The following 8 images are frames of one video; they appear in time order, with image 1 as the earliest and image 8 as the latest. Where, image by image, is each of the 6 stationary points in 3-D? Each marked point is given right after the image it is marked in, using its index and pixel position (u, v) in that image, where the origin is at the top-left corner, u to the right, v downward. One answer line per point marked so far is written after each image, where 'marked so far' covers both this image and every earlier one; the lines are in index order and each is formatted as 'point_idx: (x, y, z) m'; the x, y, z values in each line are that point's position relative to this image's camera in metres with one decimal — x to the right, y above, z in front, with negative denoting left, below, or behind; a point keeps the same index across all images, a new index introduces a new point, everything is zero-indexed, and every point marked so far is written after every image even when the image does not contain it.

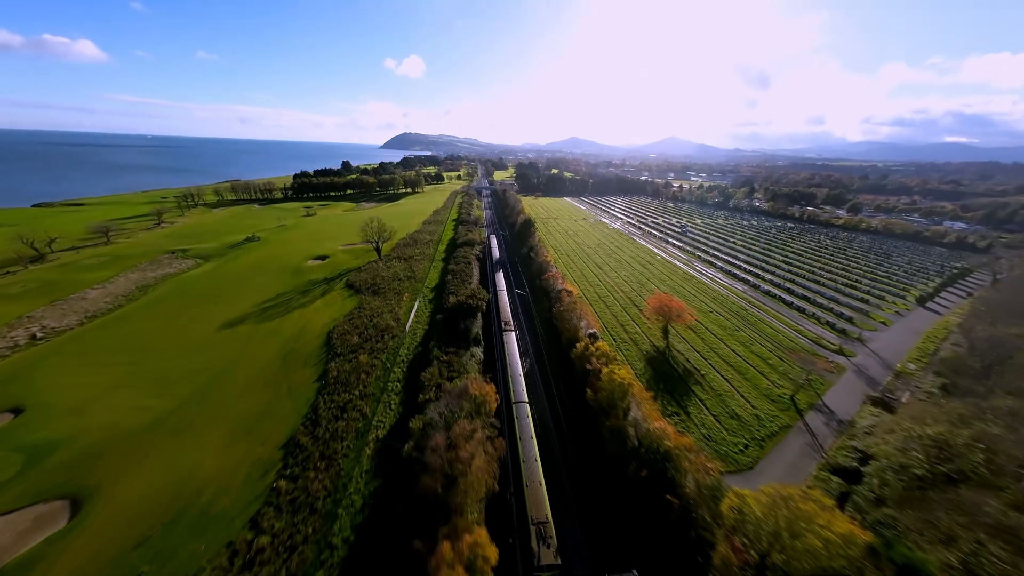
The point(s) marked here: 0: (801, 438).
0: (+19.8, -10.2, +17.9) m
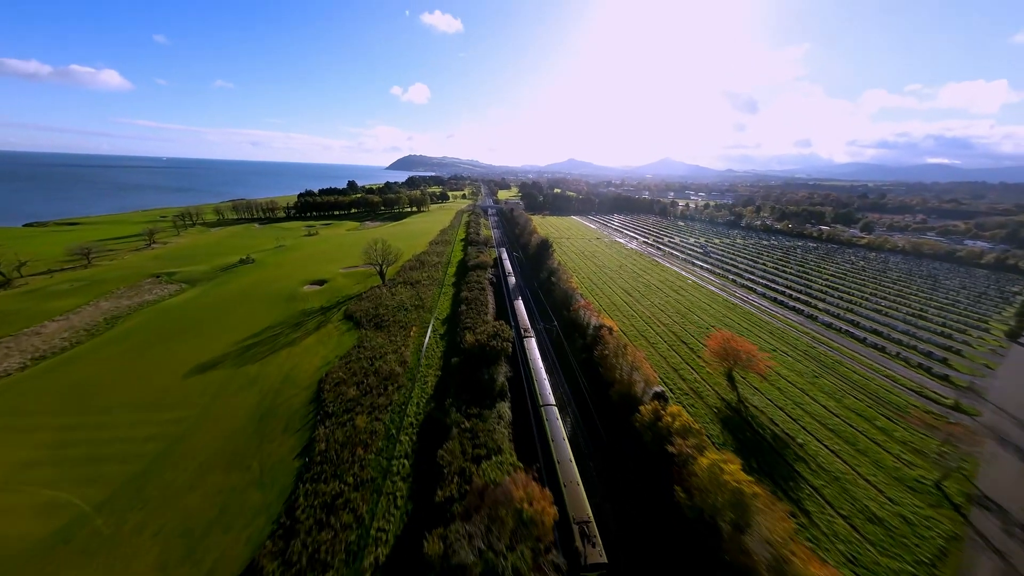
0: (+22.5, -12.9, +12.4) m
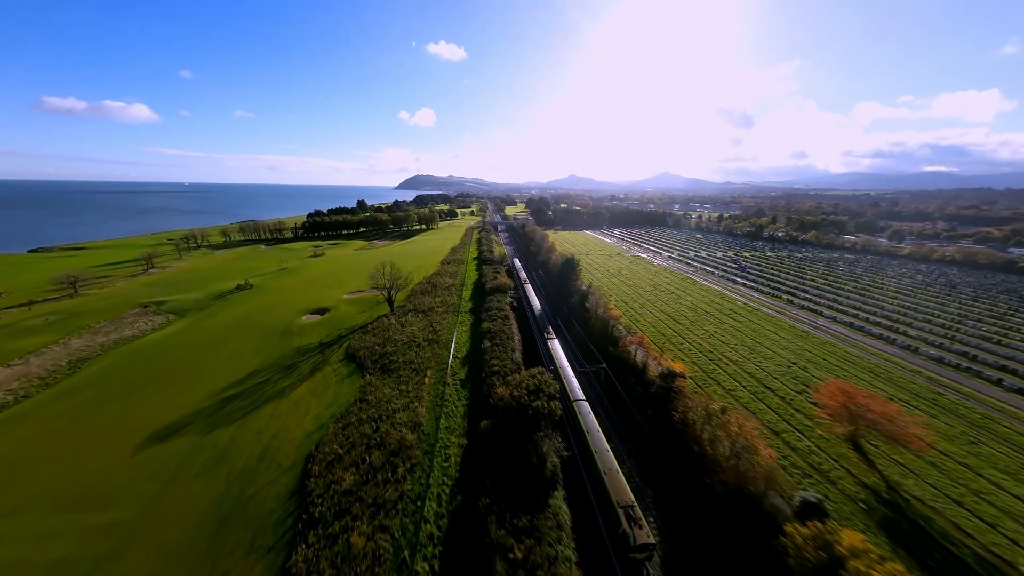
0: (+25.5, -14.6, +5.9) m
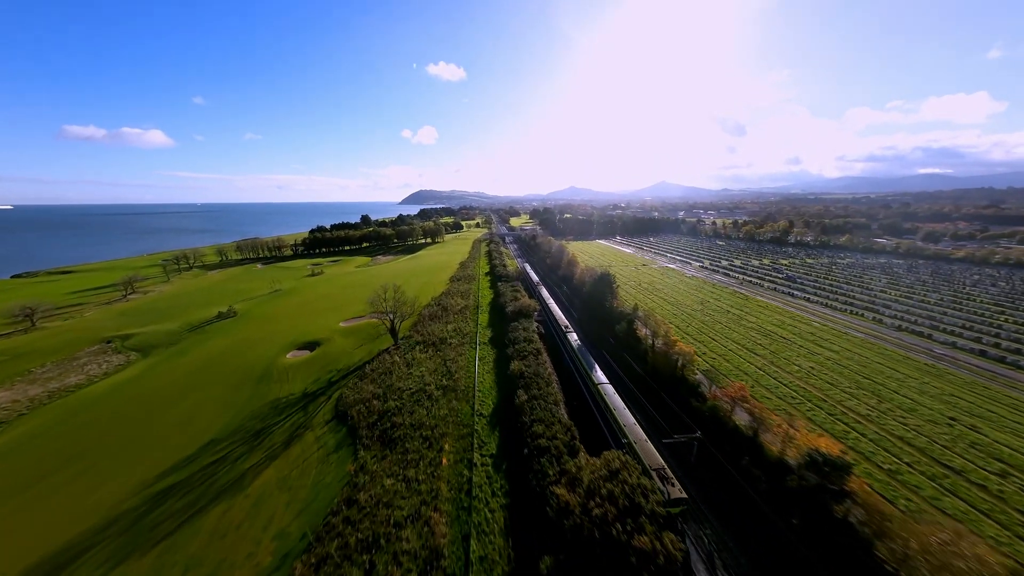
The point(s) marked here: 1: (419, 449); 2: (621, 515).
0: (+28.7, -15.7, -1.6) m
1: (-6.0, -10.4, +17.0) m
2: (+4.4, -9.3, +11.1) m
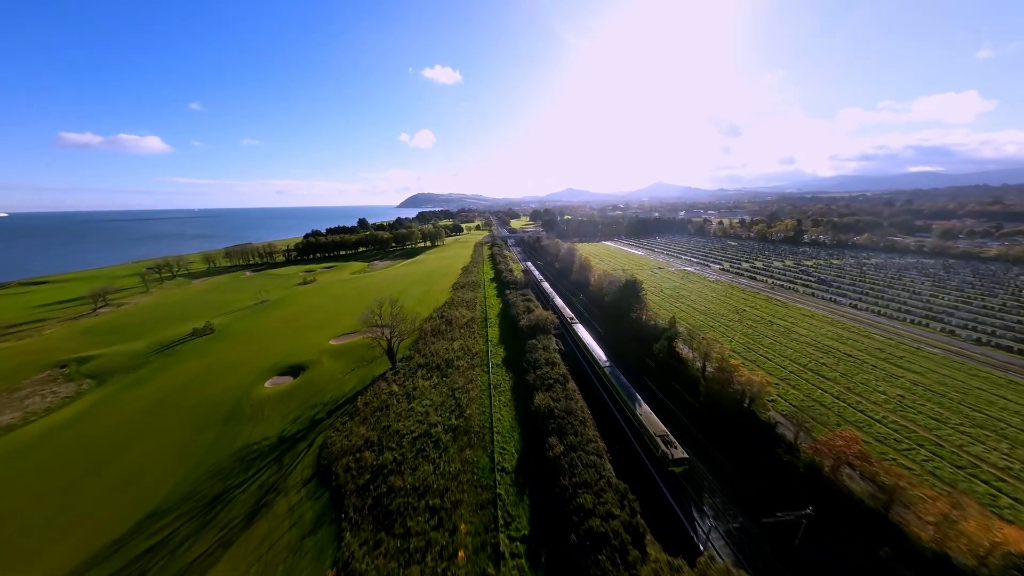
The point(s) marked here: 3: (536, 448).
0: (+30.7, -16.3, -6.0) m
1: (-4.1, -11.6, +12.5) m
2: (+6.3, -10.4, +6.7) m
3: (+1.3, -10.2, +16.9) m
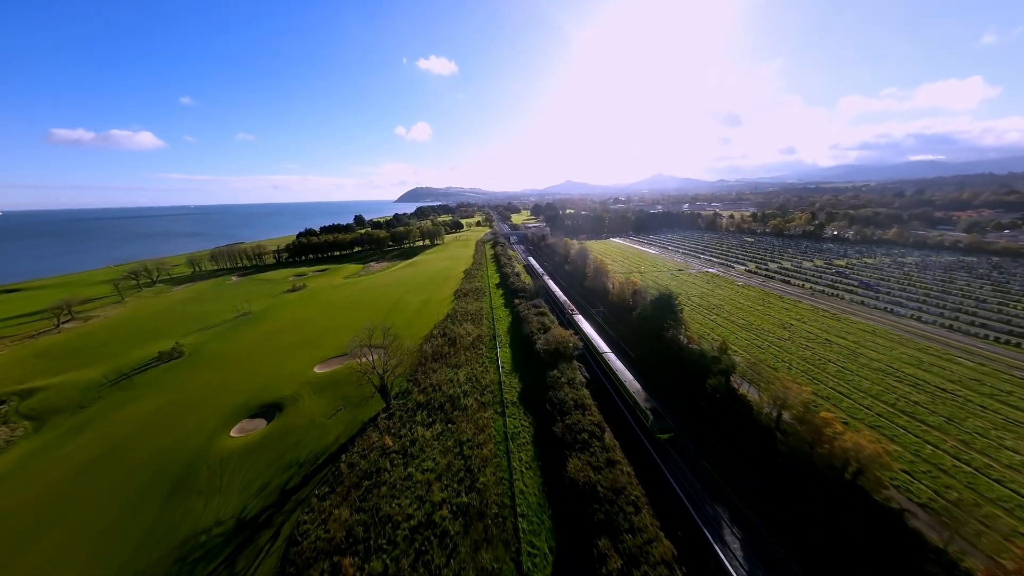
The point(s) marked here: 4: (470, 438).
0: (+32.3, -18.5, -10.3) m
1: (-2.6, -13.7, +8.1) m
2: (+7.8, -12.6, +2.2) m
3: (+2.9, -12.2, +12.4) m
4: (-2.8, -10.5, +18.3) m
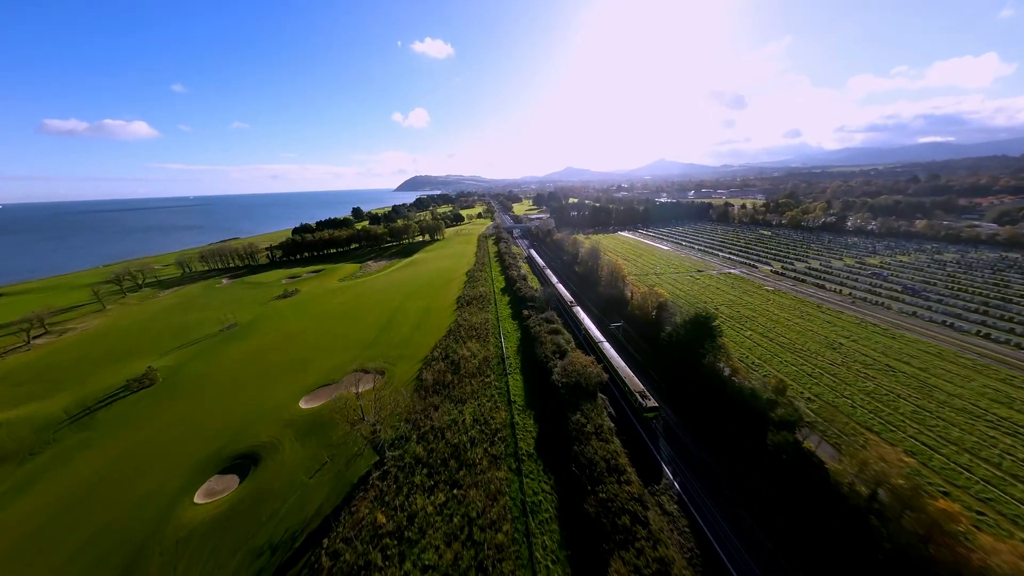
0: (+33.4, -21.7, -13.5) m
1: (-1.4, -16.5, +4.9) m
2: (+8.9, -15.4, -1.1) m
3: (+4.0, -14.7, +9.1) m
4: (-1.6, -12.8, +15.0) m
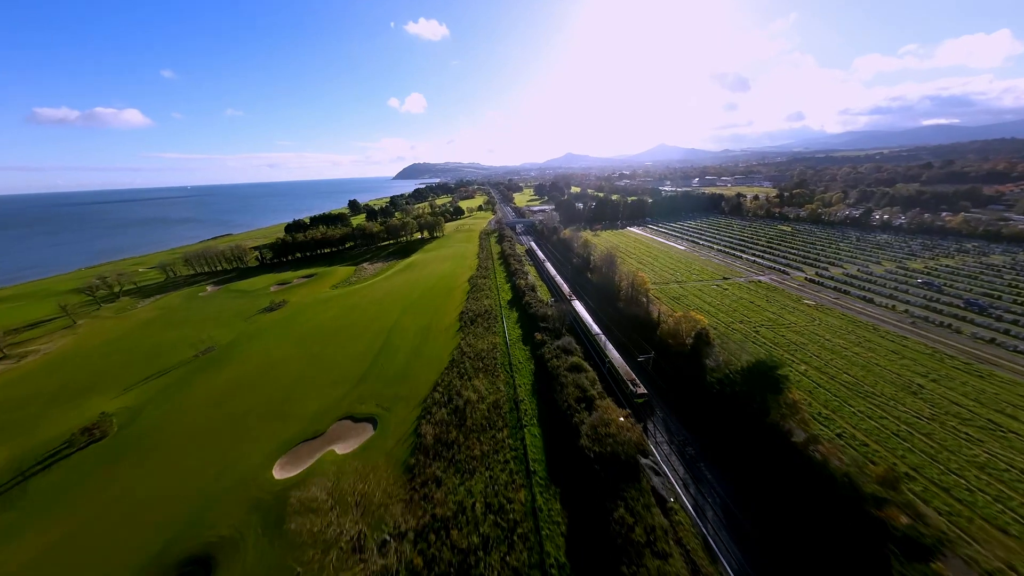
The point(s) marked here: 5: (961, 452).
0: (+34.8, -26.1, -17.4) m
1: (0.0, -20.4, +0.8) m
2: (+10.3, -19.5, -5.2) m
3: (+5.4, -18.4, +5.0) m
4: (-0.2, -16.3, +10.8) m
5: (+30.5, -10.8, +17.7) m
